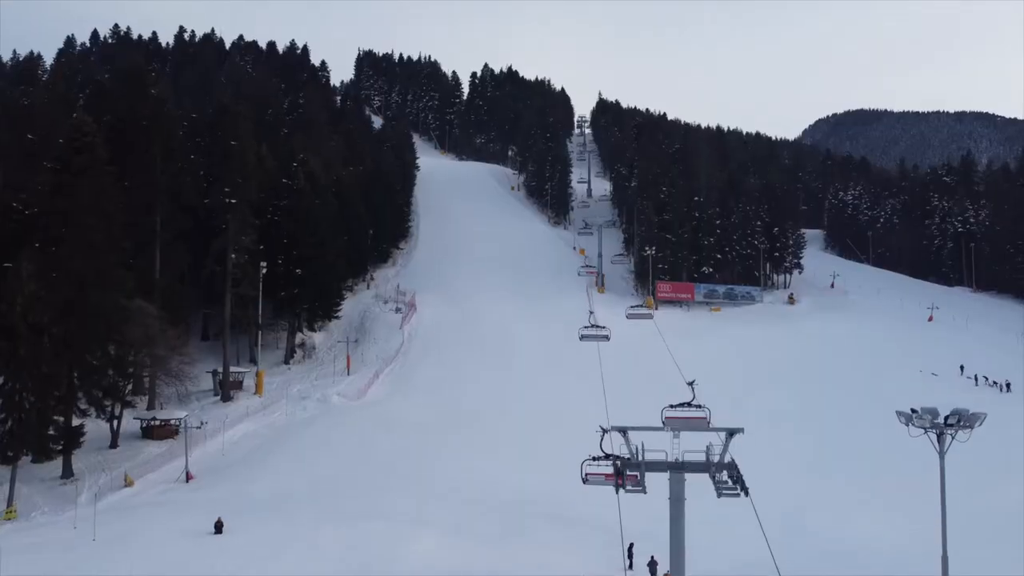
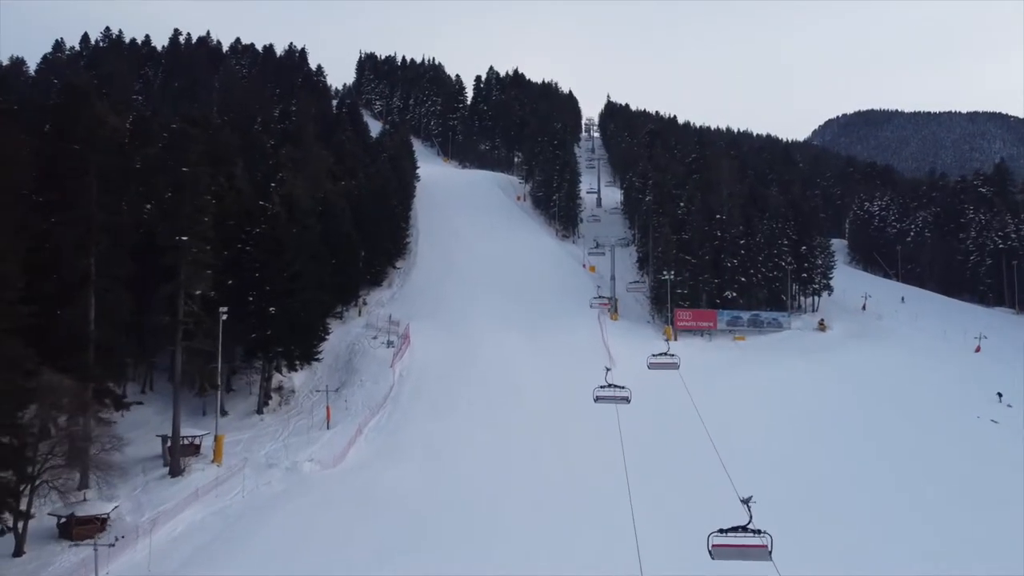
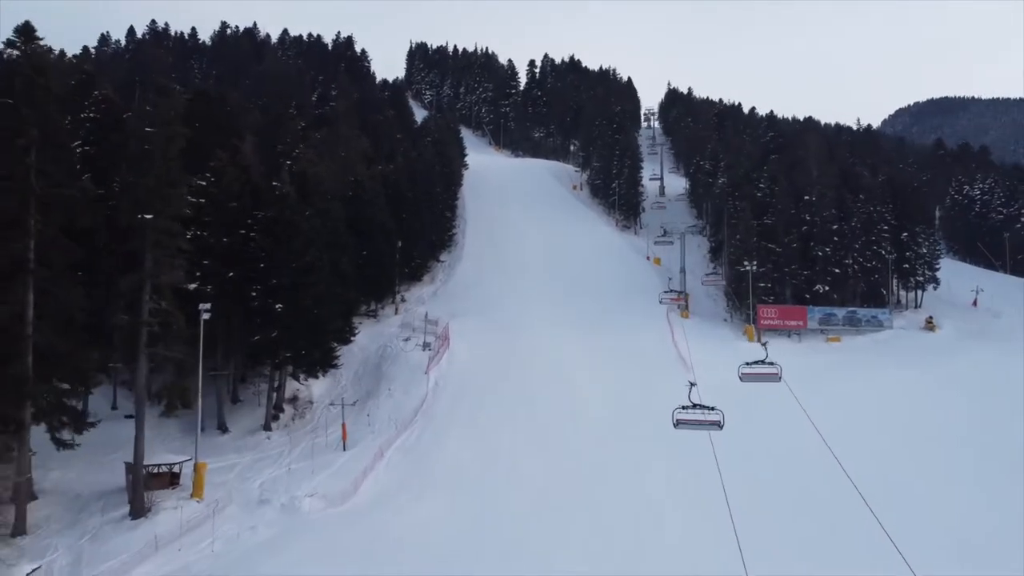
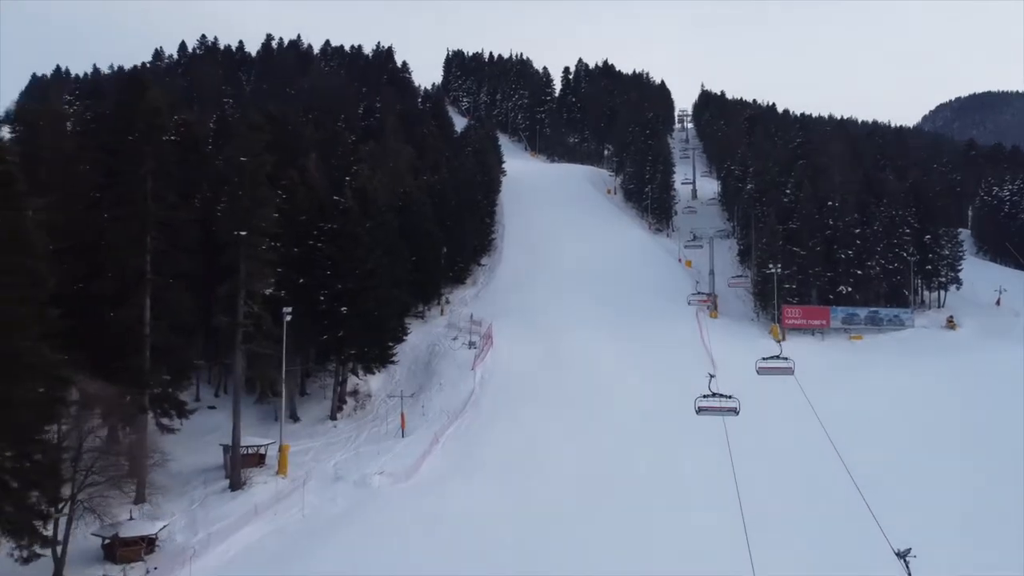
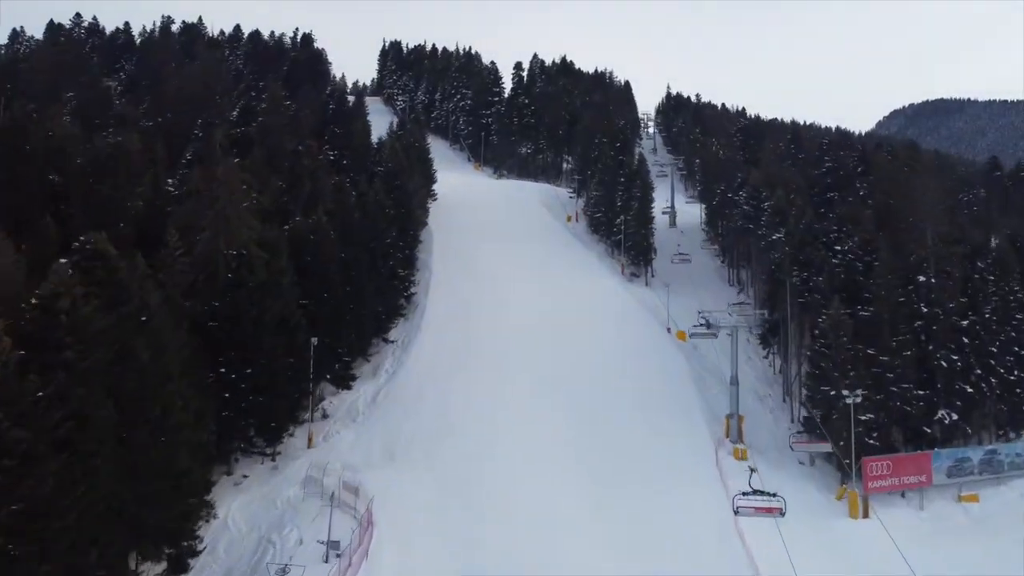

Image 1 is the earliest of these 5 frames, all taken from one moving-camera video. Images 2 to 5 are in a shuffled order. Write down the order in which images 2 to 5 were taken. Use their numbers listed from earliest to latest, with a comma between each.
2, 4, 3, 5
